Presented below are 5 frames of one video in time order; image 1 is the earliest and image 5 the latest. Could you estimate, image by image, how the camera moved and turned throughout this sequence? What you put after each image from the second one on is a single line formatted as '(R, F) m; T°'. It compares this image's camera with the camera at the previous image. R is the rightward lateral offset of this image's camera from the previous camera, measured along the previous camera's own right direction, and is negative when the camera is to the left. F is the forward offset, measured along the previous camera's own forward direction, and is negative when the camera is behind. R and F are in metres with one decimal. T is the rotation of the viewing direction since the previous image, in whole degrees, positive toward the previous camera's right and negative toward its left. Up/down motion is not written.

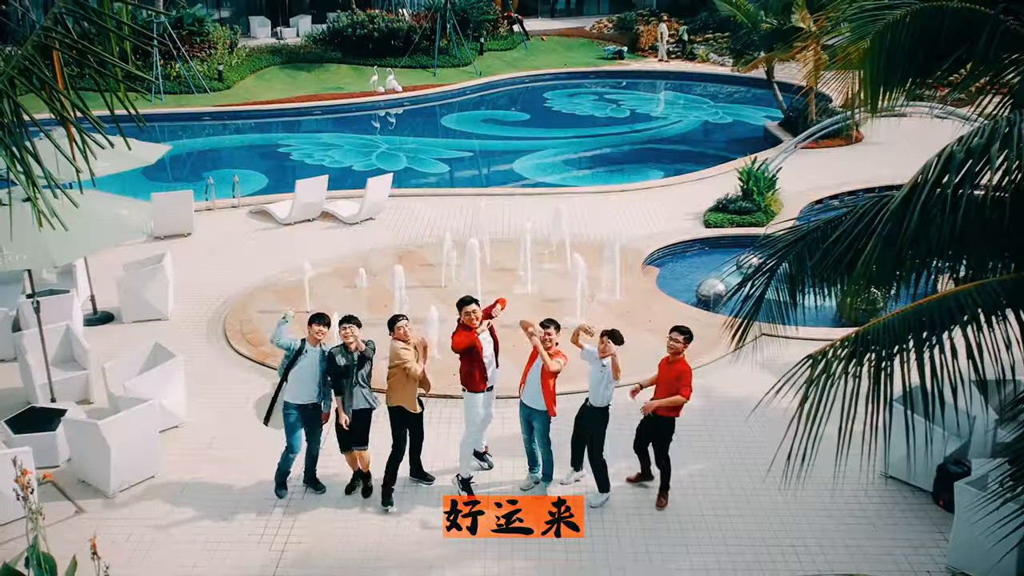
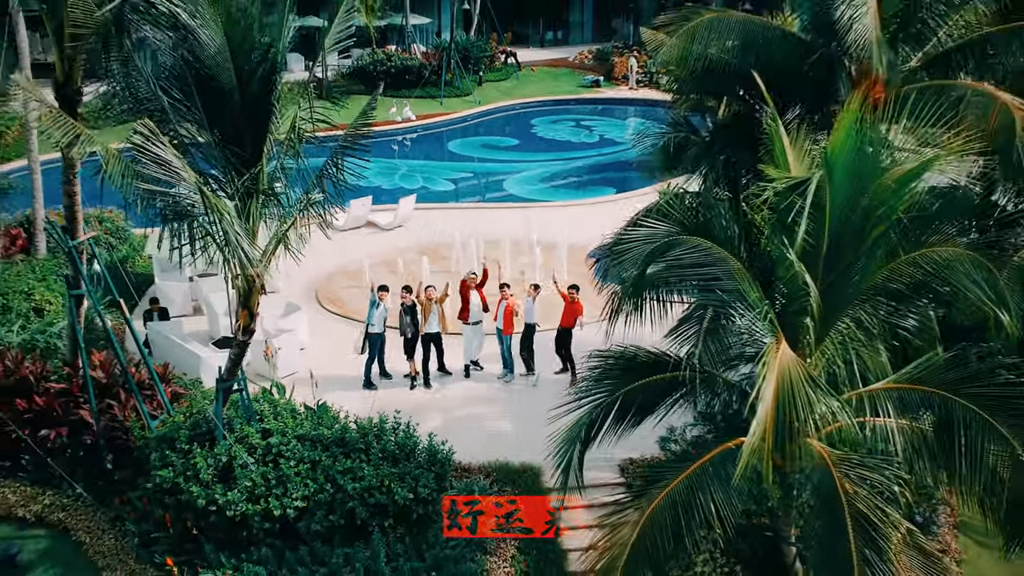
(+0.2, -5.4) m; 0°
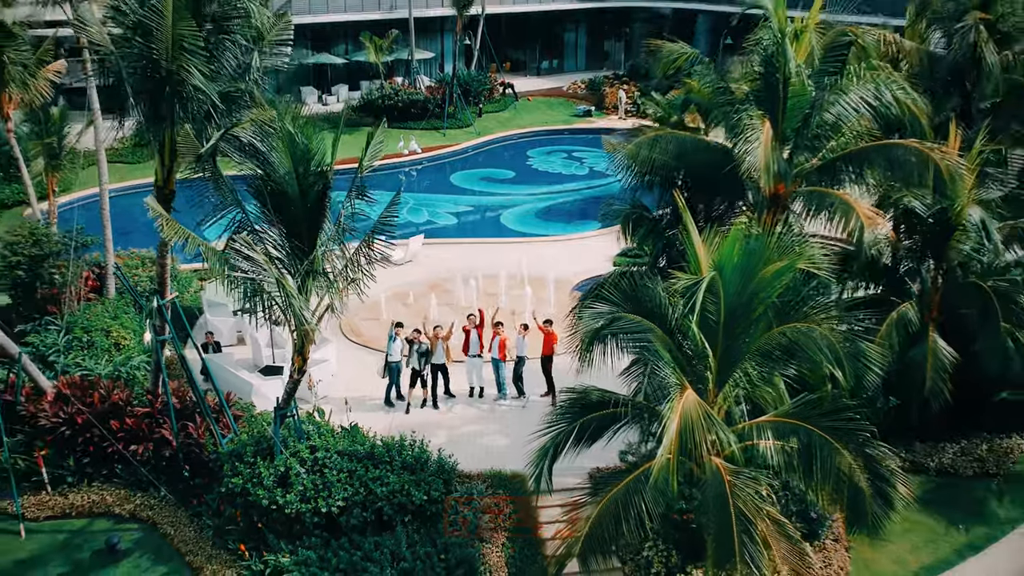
(+0.1, -2.6) m; 0°
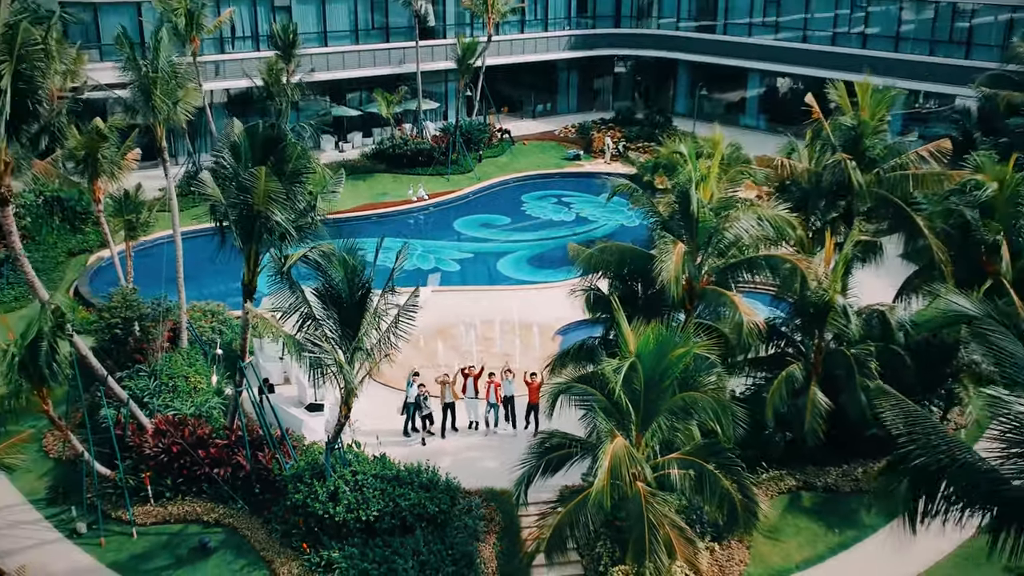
(+0.2, -4.1) m; 0°
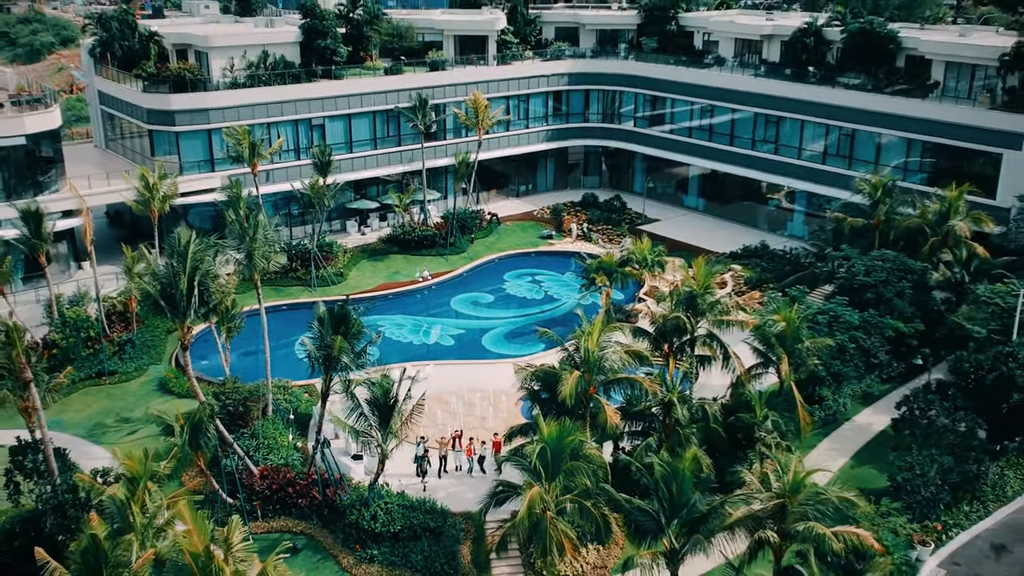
(+0.9, -10.3) m; 0°
